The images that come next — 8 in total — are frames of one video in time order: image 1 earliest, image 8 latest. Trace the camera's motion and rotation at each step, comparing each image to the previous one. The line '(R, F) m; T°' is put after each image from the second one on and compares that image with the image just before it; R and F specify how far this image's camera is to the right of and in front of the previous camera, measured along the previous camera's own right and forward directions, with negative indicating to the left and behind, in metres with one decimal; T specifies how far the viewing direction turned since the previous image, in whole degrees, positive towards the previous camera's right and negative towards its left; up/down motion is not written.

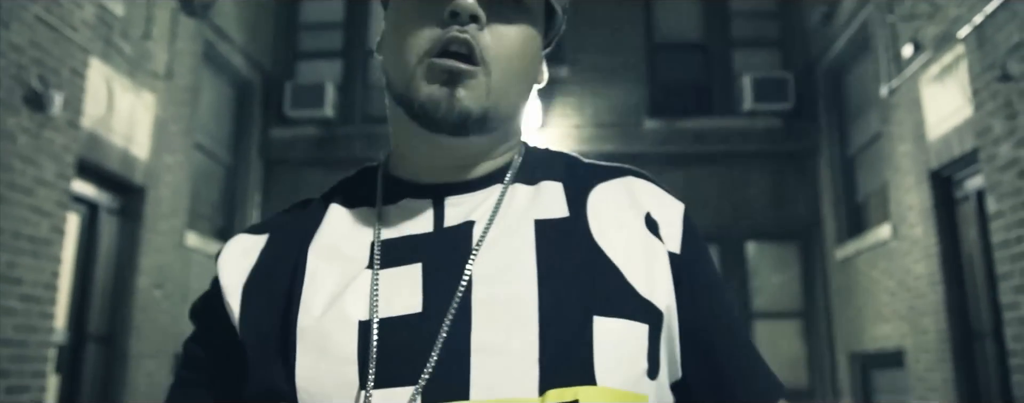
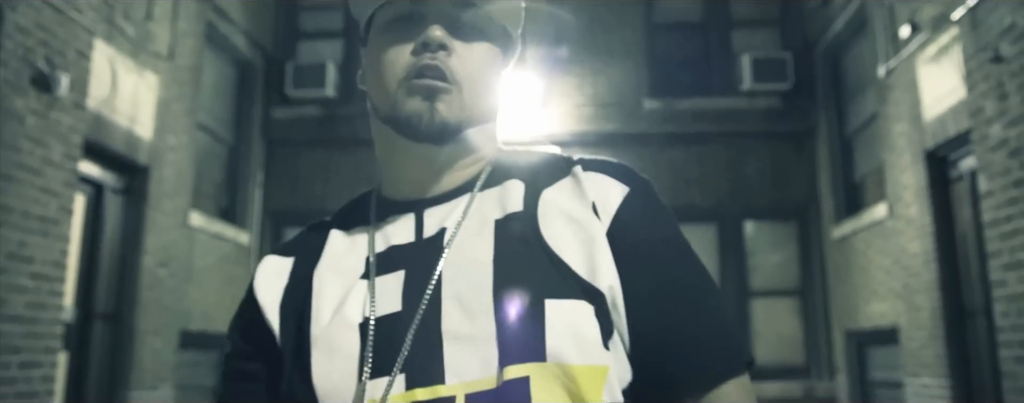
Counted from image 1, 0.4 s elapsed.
(0.0, -0.1) m; 0°
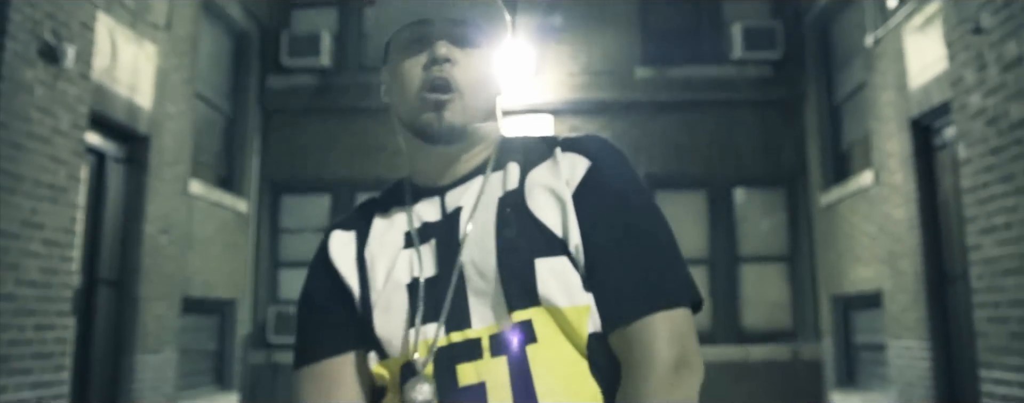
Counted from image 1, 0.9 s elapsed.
(0.0, -0.2) m; 0°
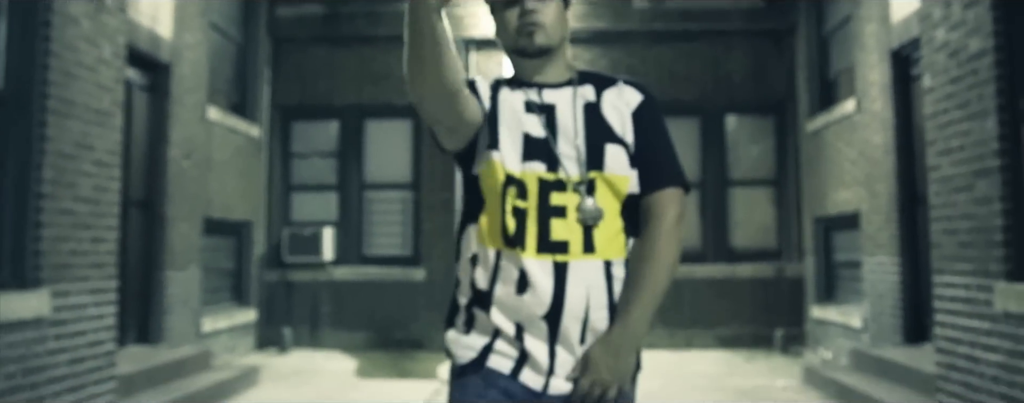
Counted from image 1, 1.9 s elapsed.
(-0.1, -0.5) m; 0°
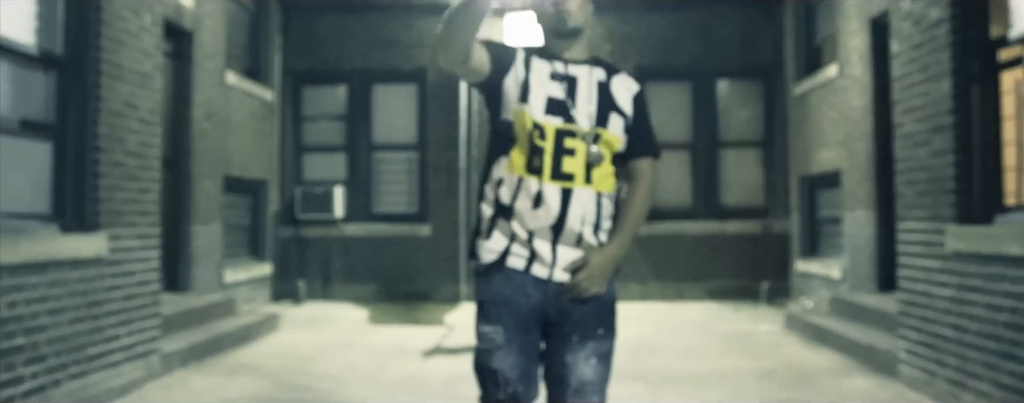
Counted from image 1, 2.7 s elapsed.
(-0.1, -0.5) m; 0°
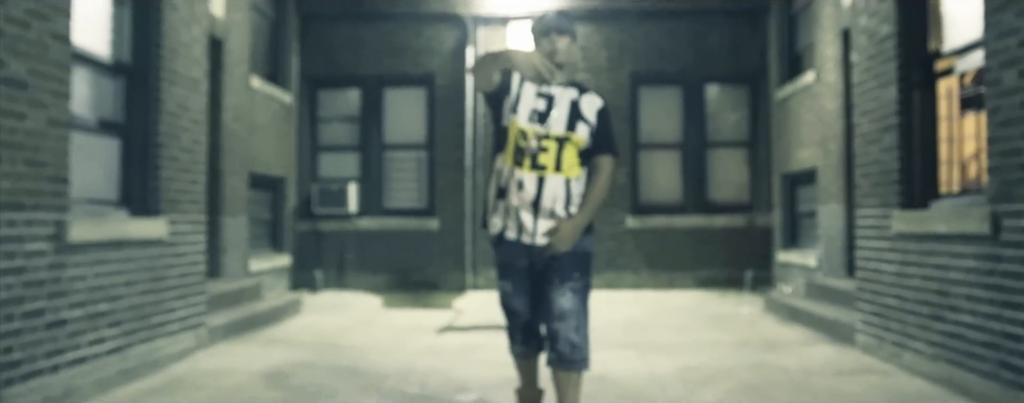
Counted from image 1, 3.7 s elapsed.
(0.0, -0.7) m; 0°
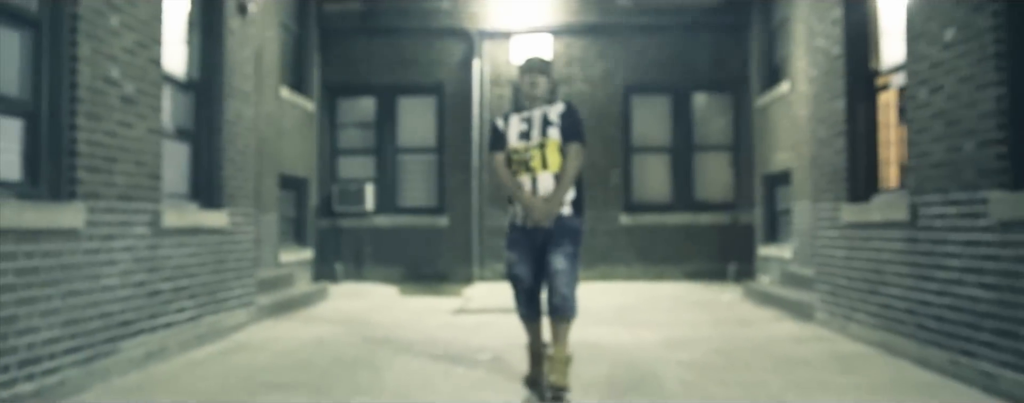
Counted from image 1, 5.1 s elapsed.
(-0.1, -1.0) m; 0°
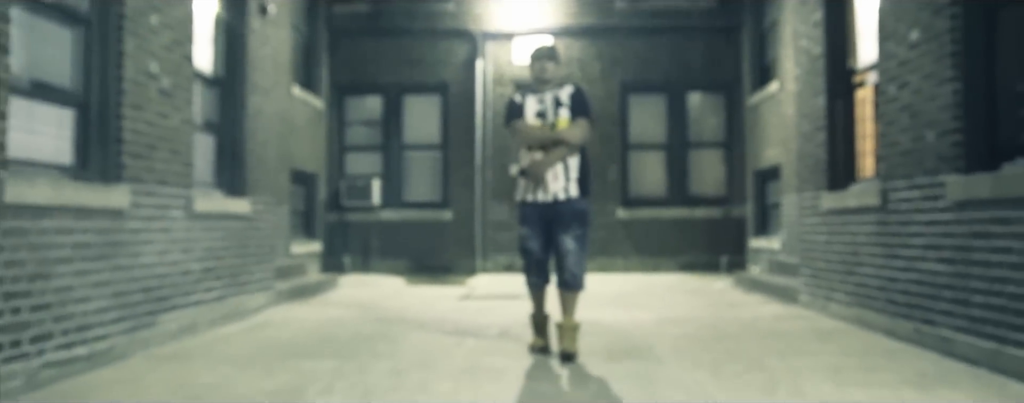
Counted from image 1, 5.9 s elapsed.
(0.0, -0.5) m; 0°
